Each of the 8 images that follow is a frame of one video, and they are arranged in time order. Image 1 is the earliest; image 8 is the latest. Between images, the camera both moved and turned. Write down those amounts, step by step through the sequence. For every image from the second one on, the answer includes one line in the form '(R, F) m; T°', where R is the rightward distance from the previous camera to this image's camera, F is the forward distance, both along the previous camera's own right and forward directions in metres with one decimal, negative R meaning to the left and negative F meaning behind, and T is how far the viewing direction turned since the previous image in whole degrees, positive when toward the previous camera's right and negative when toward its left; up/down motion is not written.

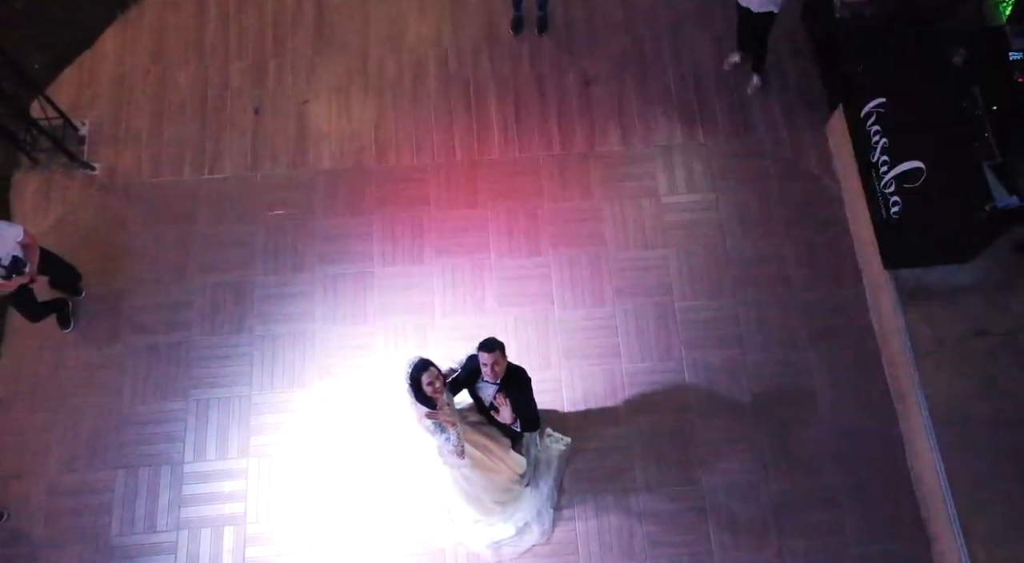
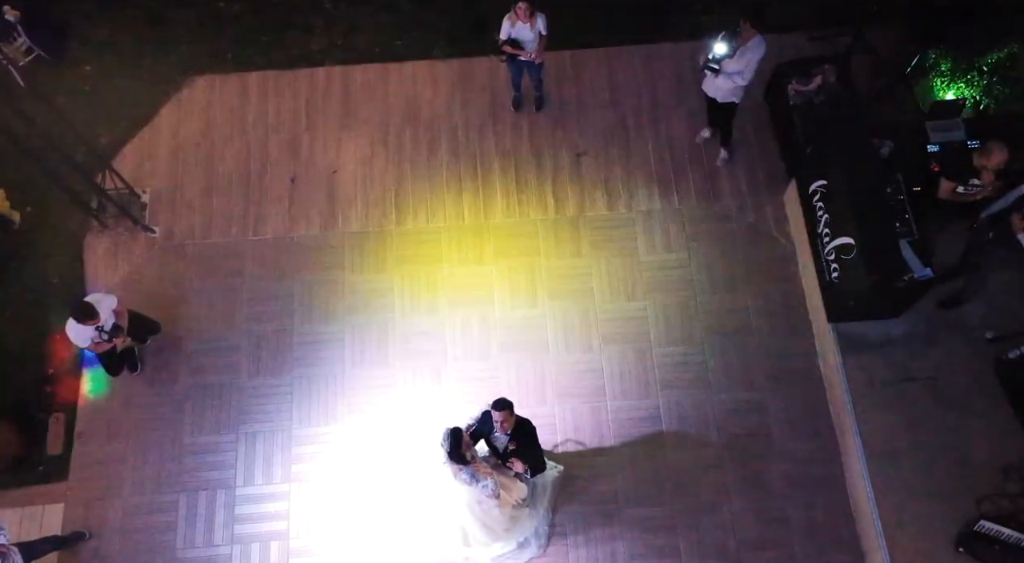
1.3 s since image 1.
(0.0, -0.8) m; 0°
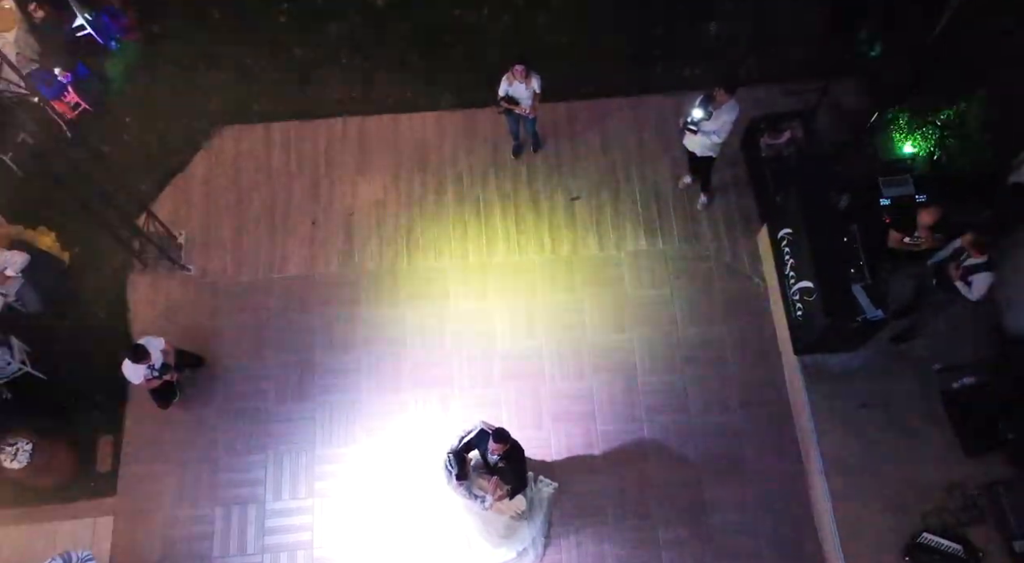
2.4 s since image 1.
(0.0, -0.6) m; 0°
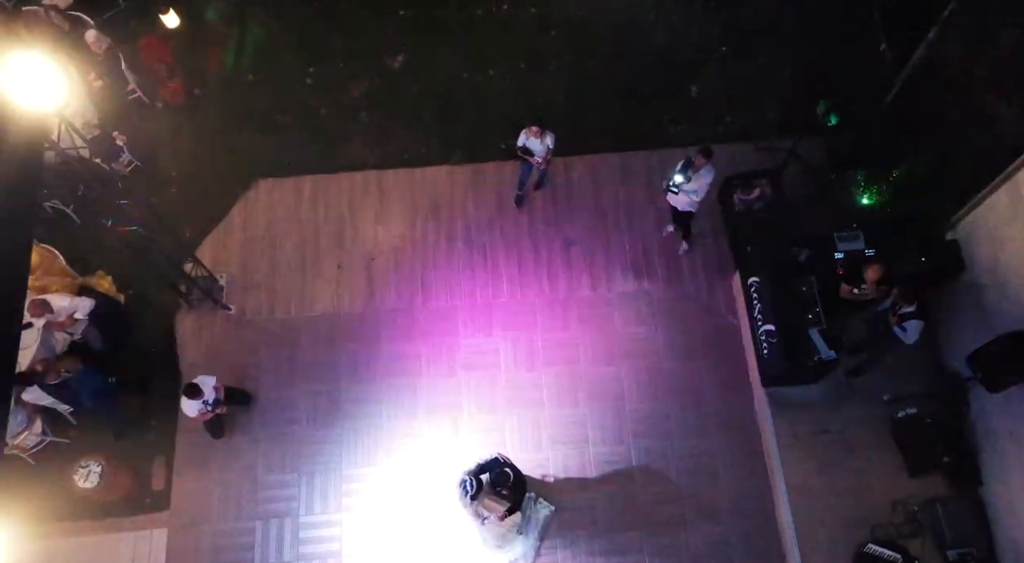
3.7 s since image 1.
(0.0, -0.8) m; 0°
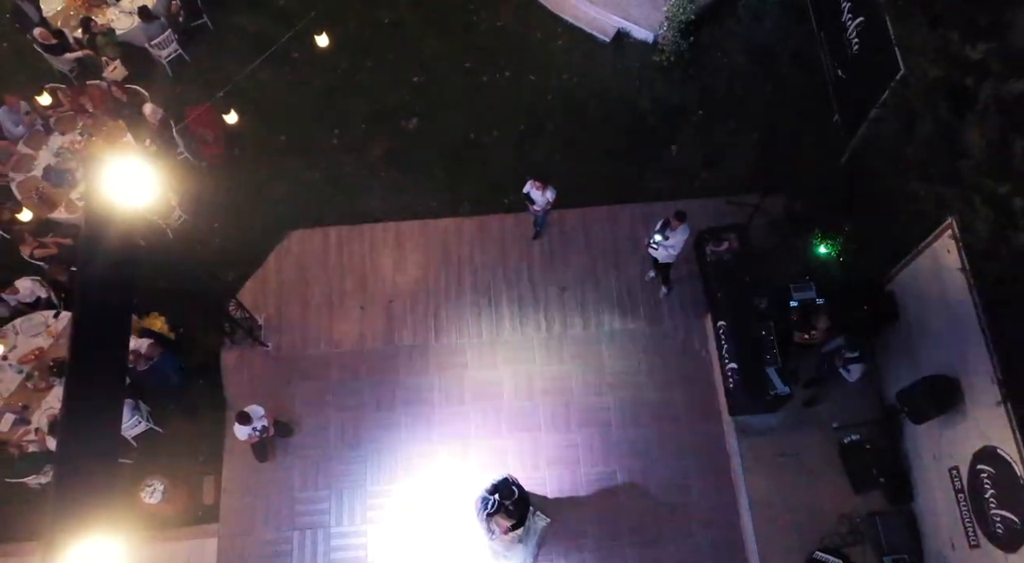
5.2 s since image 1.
(-0.1, -1.0) m; 0°
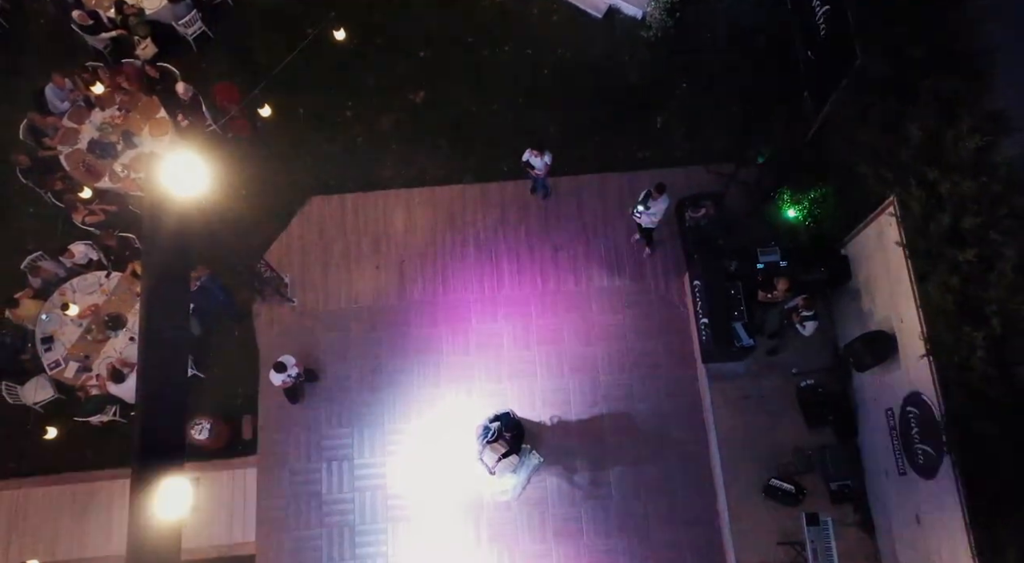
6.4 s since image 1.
(0.0, -0.9) m; 0°
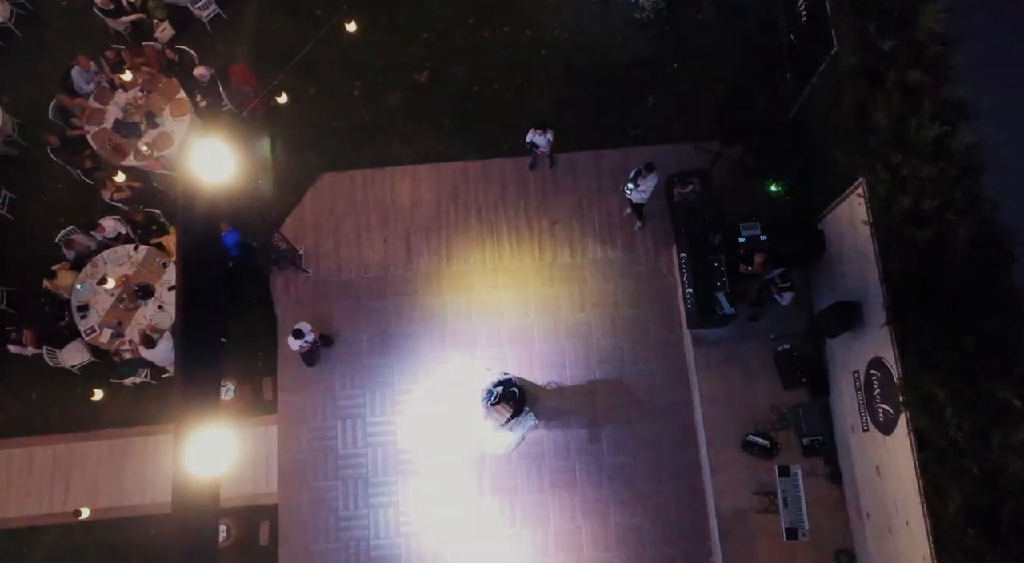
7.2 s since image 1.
(0.0, -0.6) m; 0°
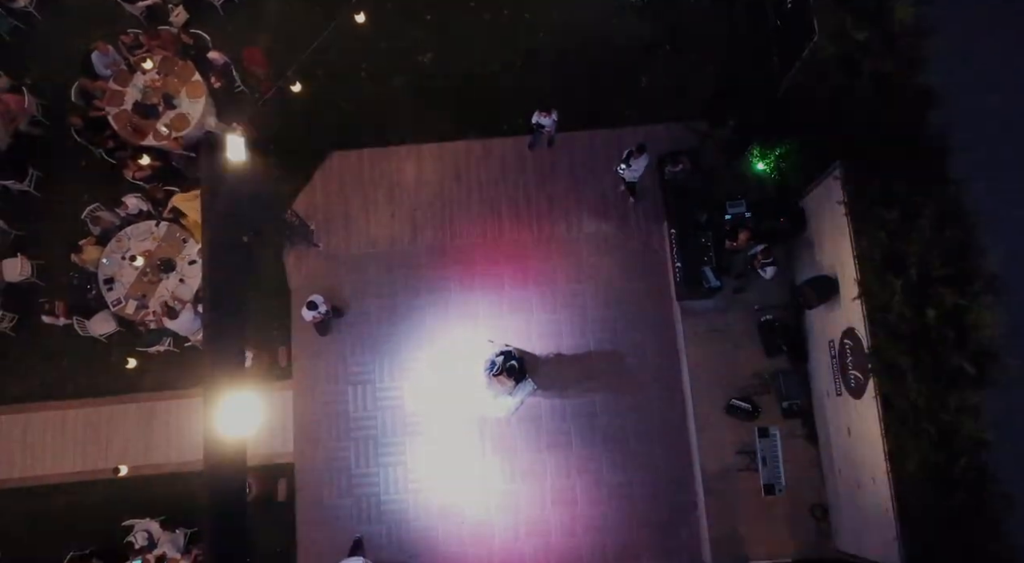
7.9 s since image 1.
(0.0, -0.6) m; 0°
